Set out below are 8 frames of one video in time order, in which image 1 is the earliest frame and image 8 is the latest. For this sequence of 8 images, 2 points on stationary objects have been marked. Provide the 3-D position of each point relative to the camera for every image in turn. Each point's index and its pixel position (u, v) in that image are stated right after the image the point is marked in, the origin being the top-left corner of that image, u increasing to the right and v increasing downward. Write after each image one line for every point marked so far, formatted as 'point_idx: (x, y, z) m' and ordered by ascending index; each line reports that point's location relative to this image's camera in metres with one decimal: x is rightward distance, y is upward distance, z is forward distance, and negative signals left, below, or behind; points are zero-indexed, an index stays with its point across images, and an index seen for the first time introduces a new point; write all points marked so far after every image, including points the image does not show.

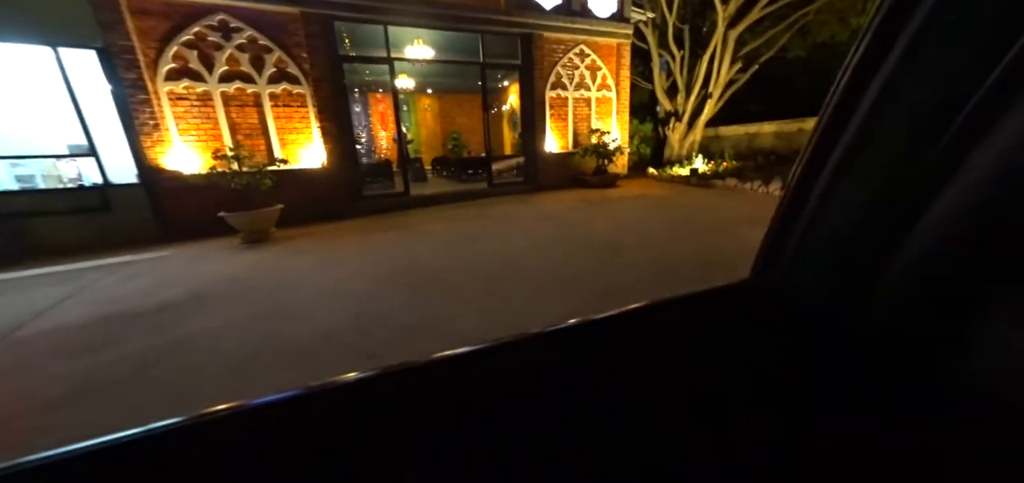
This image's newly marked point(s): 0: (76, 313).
0: (-5.3, -0.9, +4.2) m
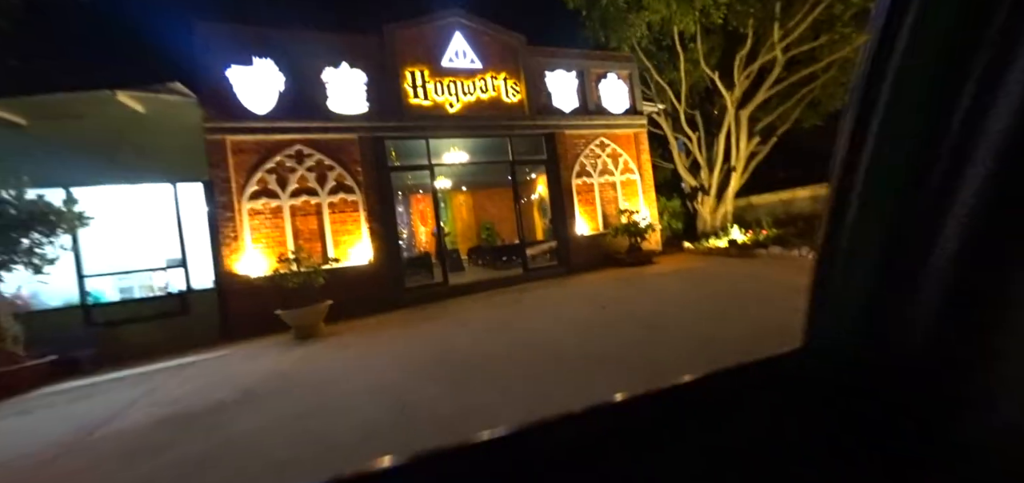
0: (-4.8, -2.2, +4.5) m
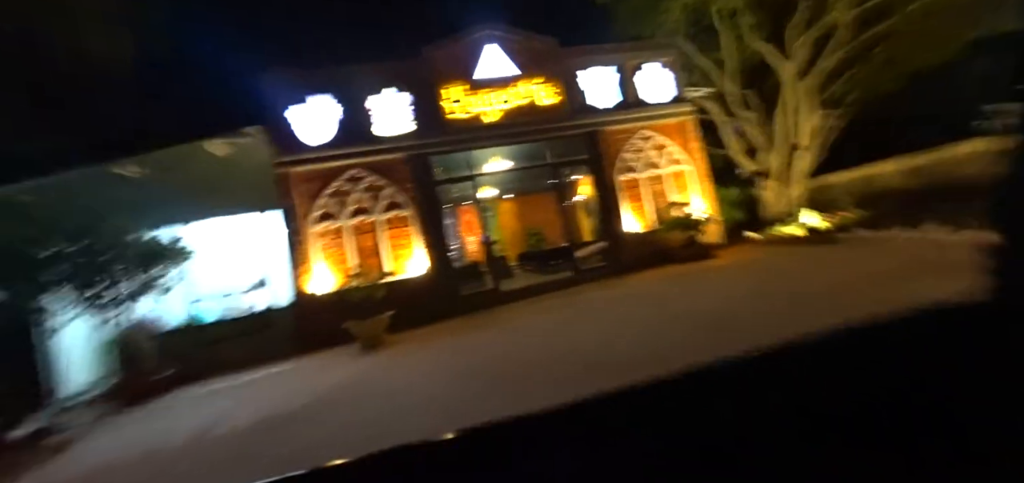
0: (-4.1, -2.6, +5.1) m
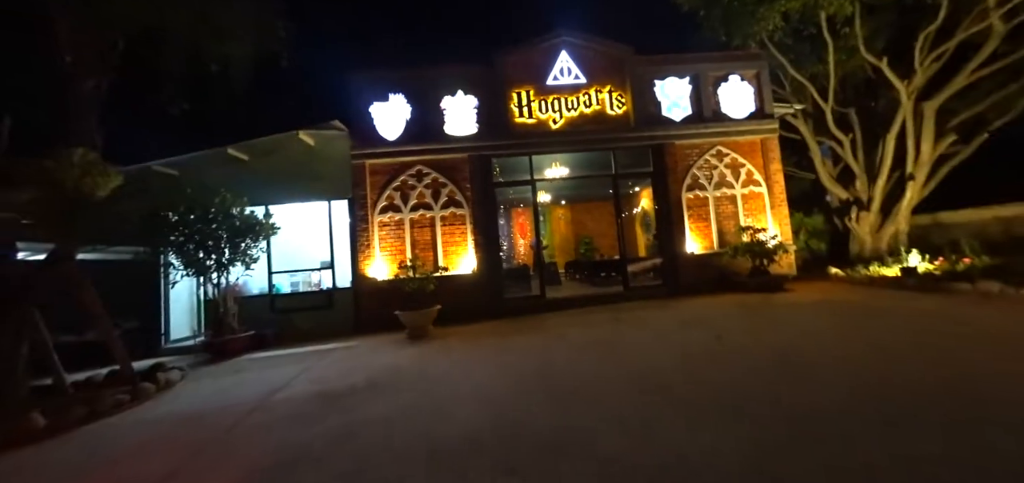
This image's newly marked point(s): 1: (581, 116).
0: (-3.7, -2.3, +5.8) m
1: (+1.9, +3.6, +10.2) m
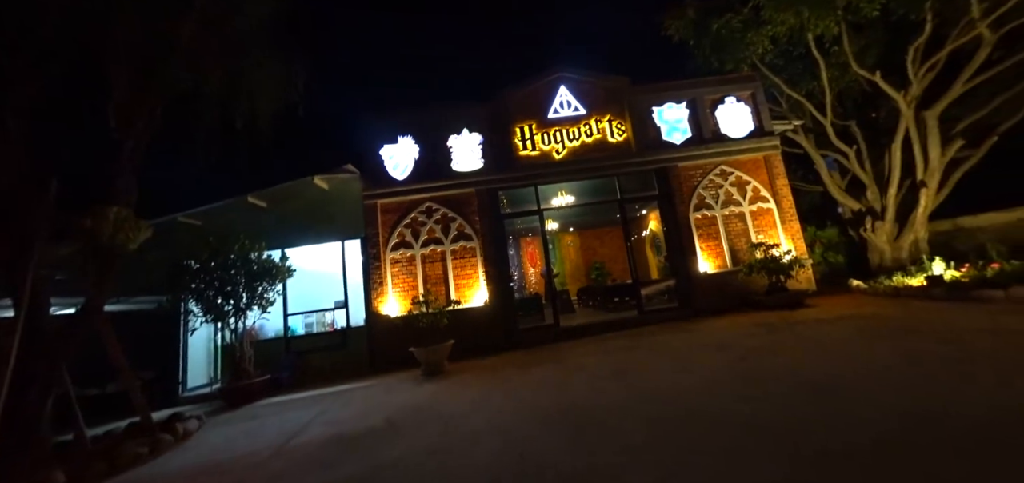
0: (-3.4, -3.0, +5.7) m
1: (+2.1, +2.8, +10.5) m
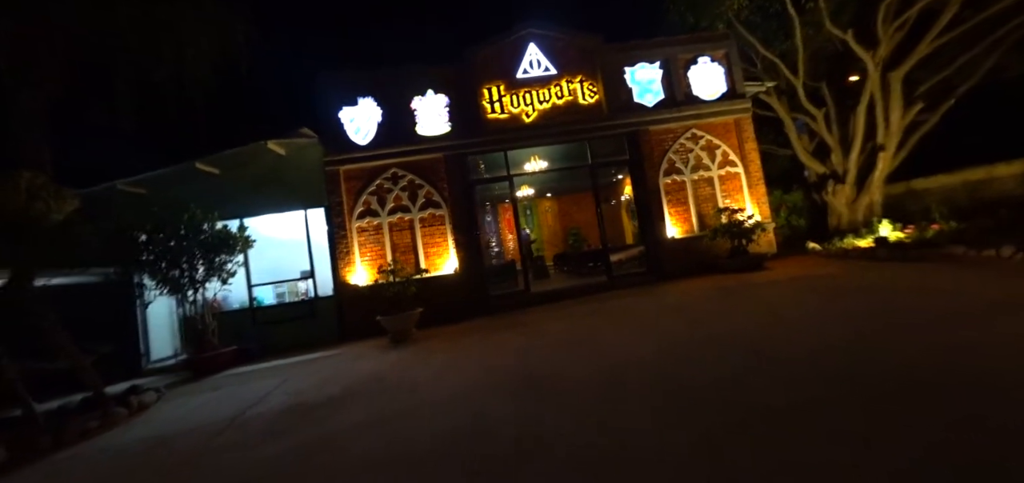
0: (-4.0, -2.5, +5.7) m
1: (+1.2, +3.8, +10.1) m
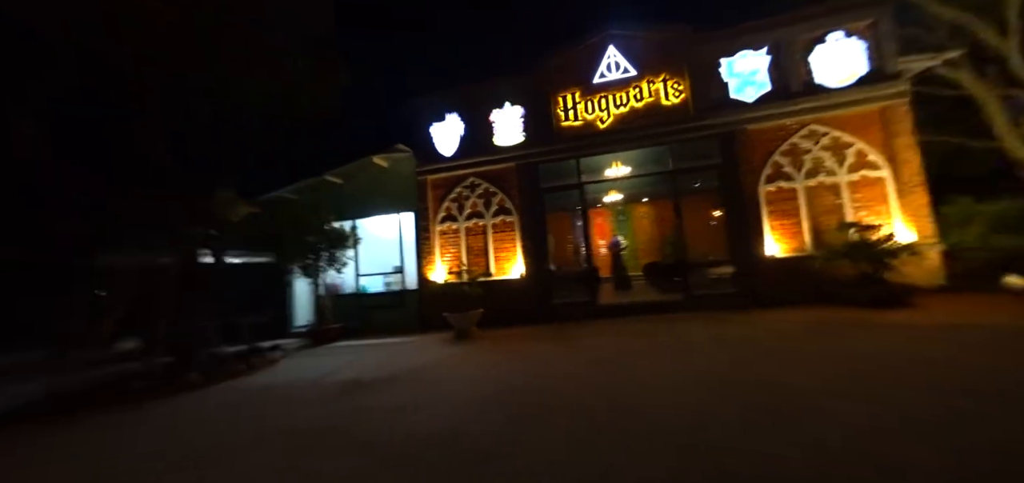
0: (-3.4, -2.6, +7.1) m
1: (+3.2, +3.5, +9.5) m
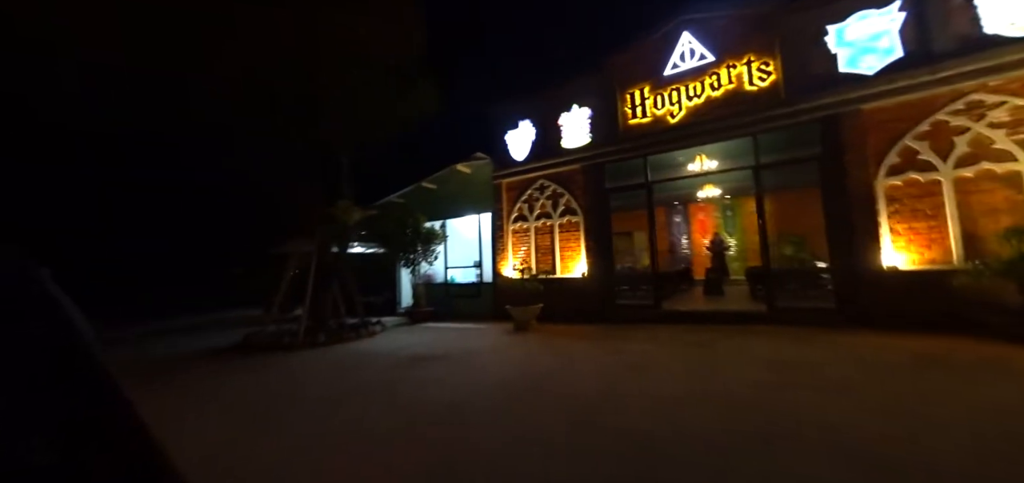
0: (-2.4, -2.6, +8.6) m
1: (+4.7, +3.4, +8.7) m
